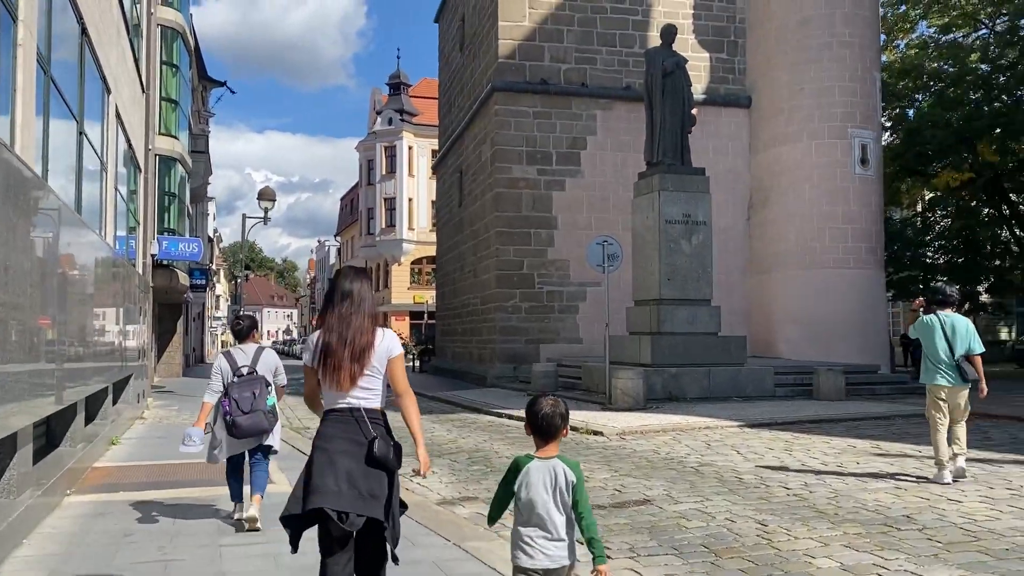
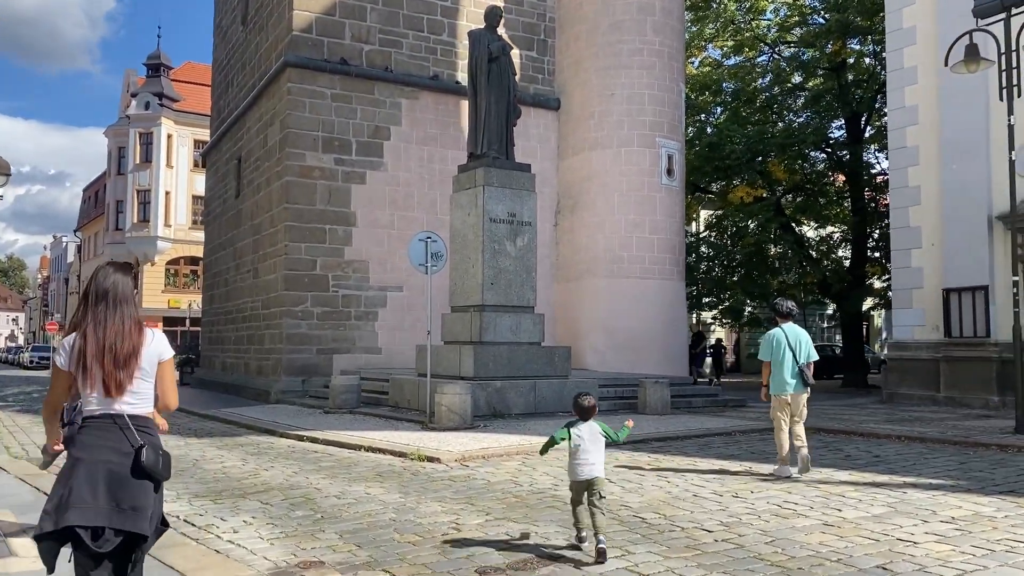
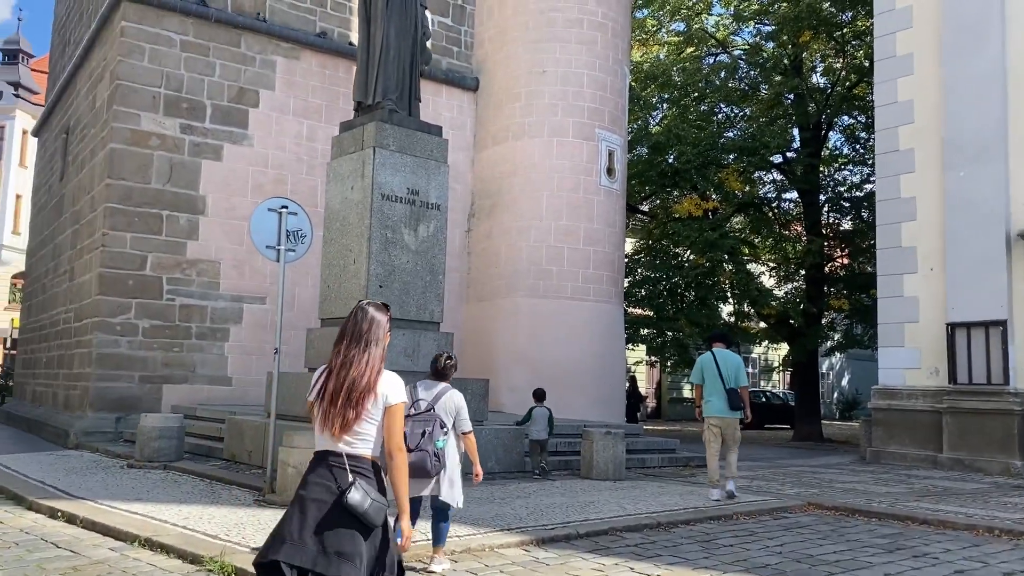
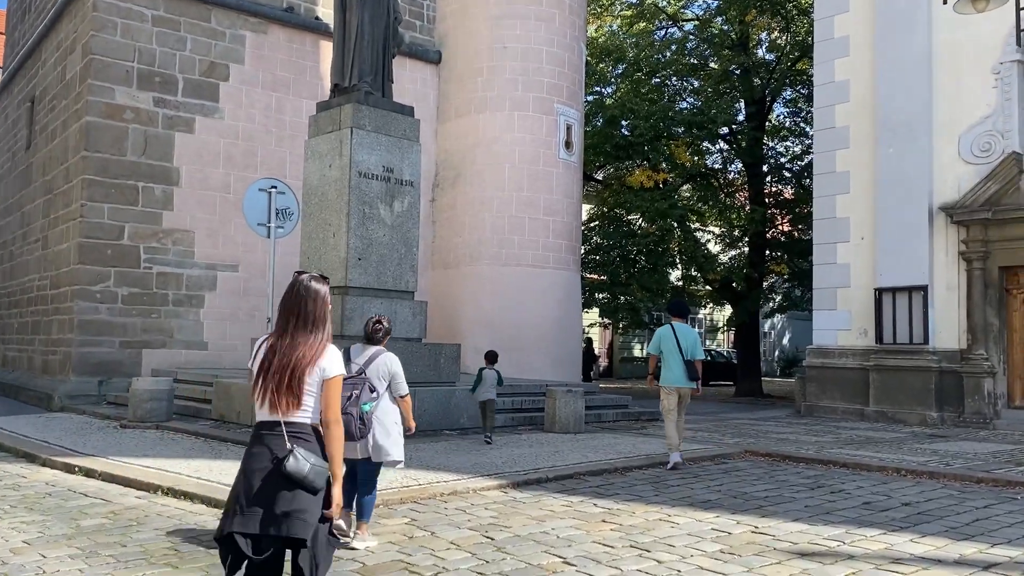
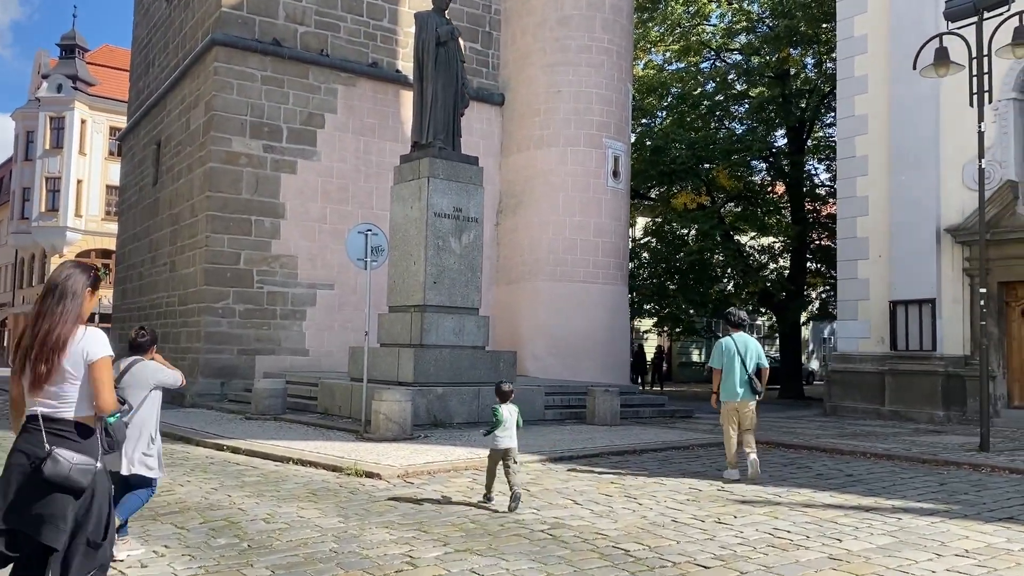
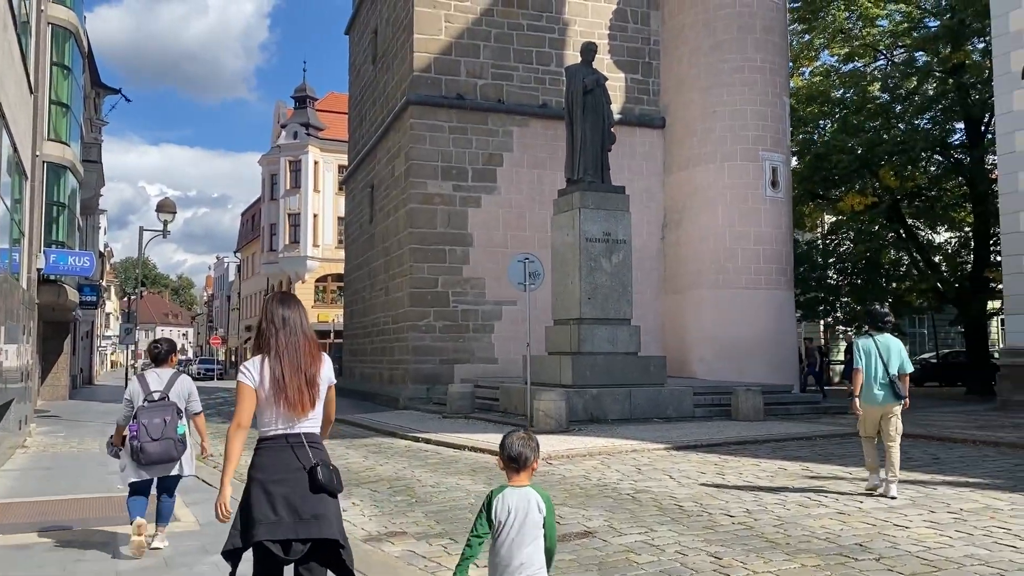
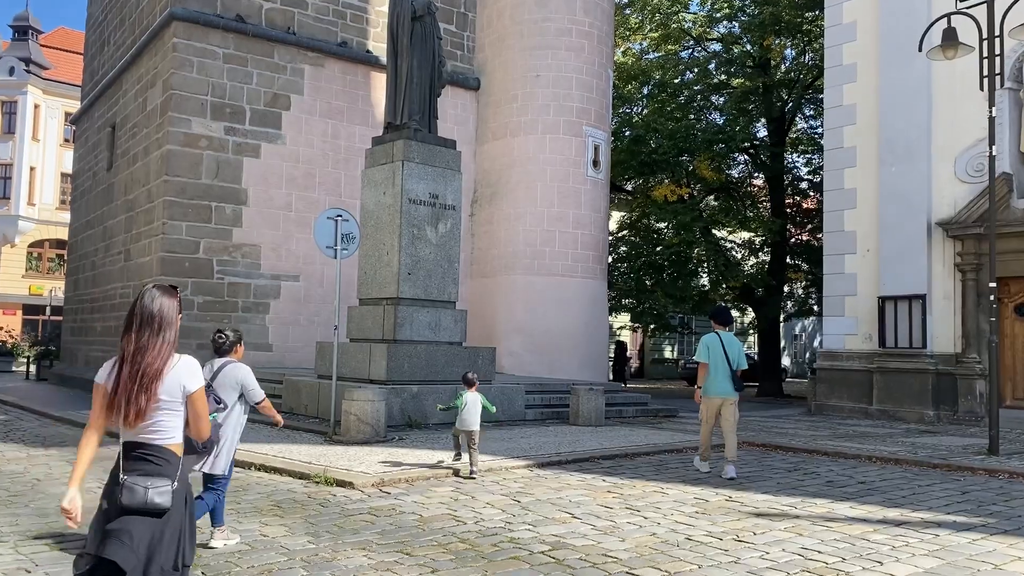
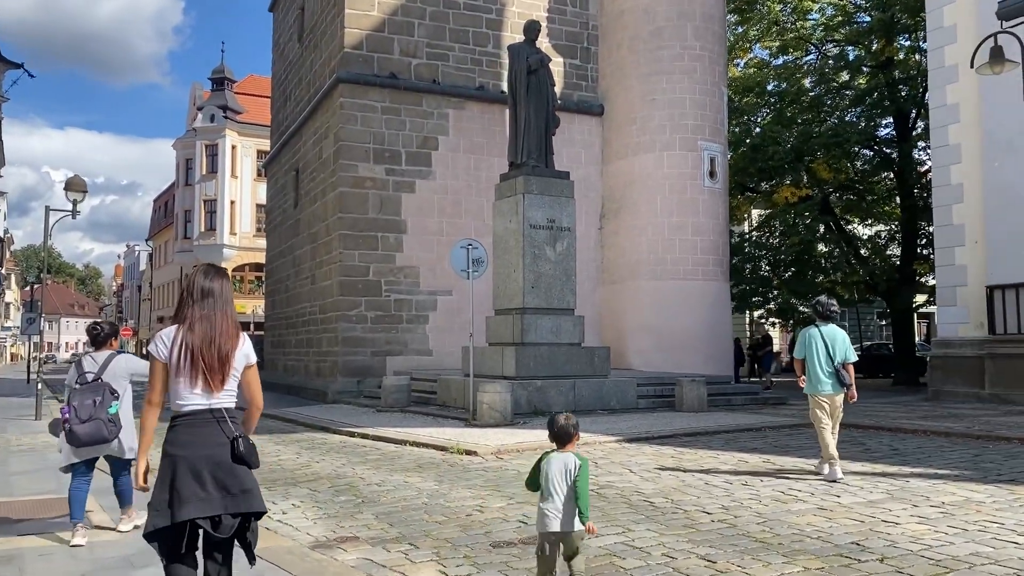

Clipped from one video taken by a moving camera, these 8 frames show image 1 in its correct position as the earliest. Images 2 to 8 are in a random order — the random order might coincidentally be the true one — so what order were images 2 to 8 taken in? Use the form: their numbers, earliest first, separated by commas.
6, 8, 2, 5, 7, 4, 3
